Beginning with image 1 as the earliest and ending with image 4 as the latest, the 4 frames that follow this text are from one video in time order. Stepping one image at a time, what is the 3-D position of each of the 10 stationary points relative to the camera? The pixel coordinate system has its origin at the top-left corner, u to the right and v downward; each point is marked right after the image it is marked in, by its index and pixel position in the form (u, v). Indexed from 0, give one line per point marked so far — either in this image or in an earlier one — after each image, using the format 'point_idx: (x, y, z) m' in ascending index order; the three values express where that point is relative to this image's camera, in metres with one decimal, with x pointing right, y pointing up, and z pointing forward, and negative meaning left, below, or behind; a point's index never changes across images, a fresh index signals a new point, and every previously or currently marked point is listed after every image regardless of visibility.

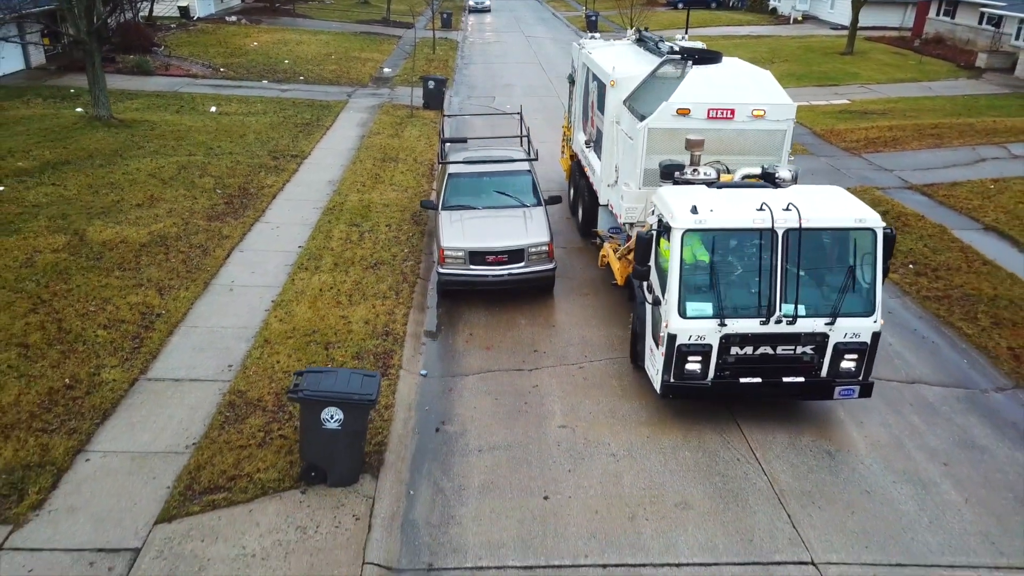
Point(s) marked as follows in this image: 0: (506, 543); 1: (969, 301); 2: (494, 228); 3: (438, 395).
0: (0.0, -2.0, +6.2) m
1: (+6.1, -0.2, +10.4) m
2: (-0.2, +0.8, +10.3) m
3: (-0.8, -1.1, +8.4) m
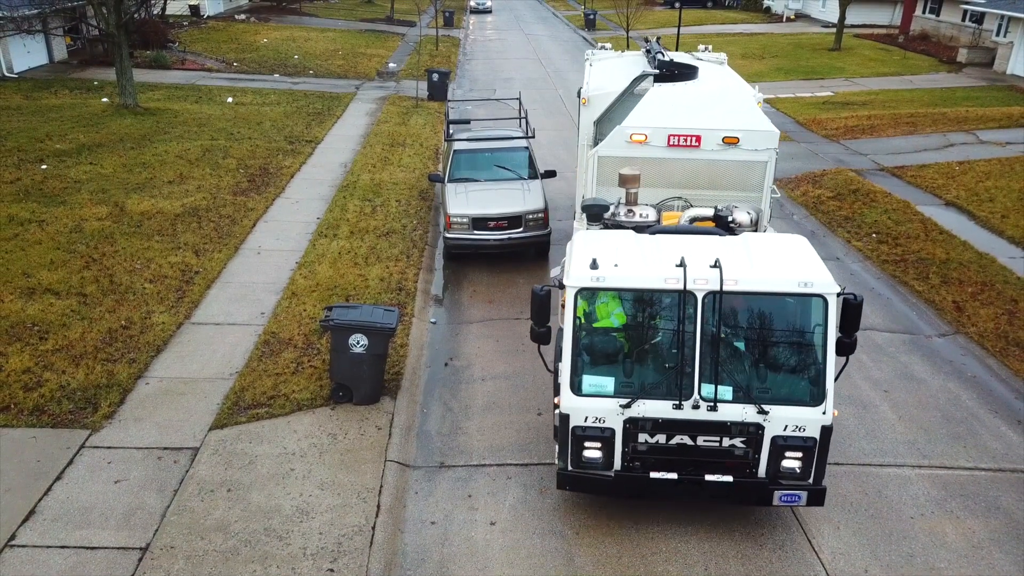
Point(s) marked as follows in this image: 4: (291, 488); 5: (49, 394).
0: (-0.1, -1.5, +7.4) m
1: (+6.1, +0.4, +11.5) m
2: (-0.2, +1.3, +11.4) m
3: (-0.8, -0.6, +9.5) m
4: (-1.9, -1.7, +6.6) m
5: (-4.6, -1.0, +7.6) m
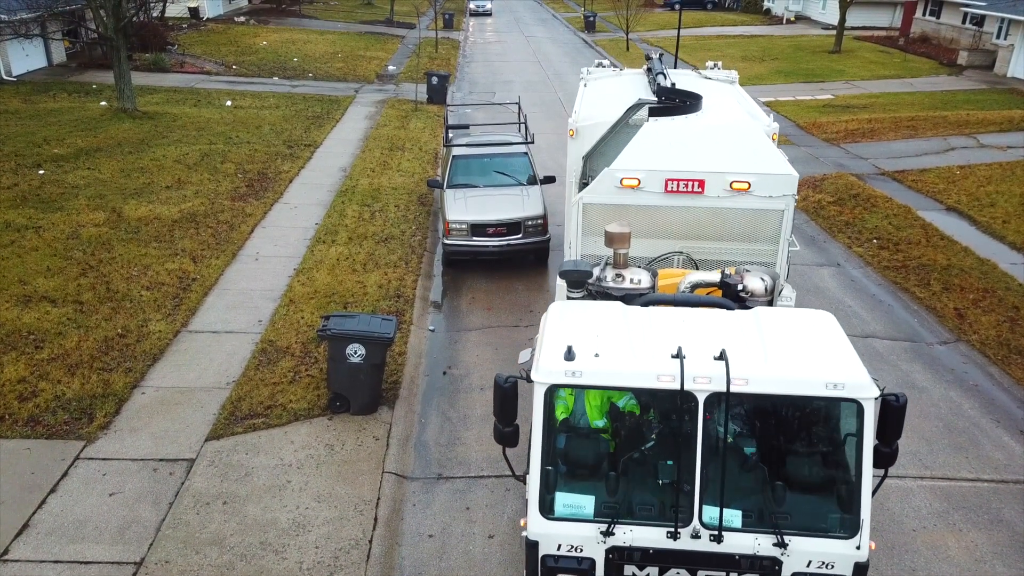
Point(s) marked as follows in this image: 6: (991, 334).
0: (-0.1, -1.6, +7.3) m
1: (+6.1, +0.3, +11.4) m
2: (-0.3, +1.2, +11.4) m
3: (-0.8, -0.7, +9.5) m
4: (-1.9, -1.8, +6.5) m
5: (-4.6, -1.1, +7.6) m
6: (+5.9, -0.6, +9.6) m
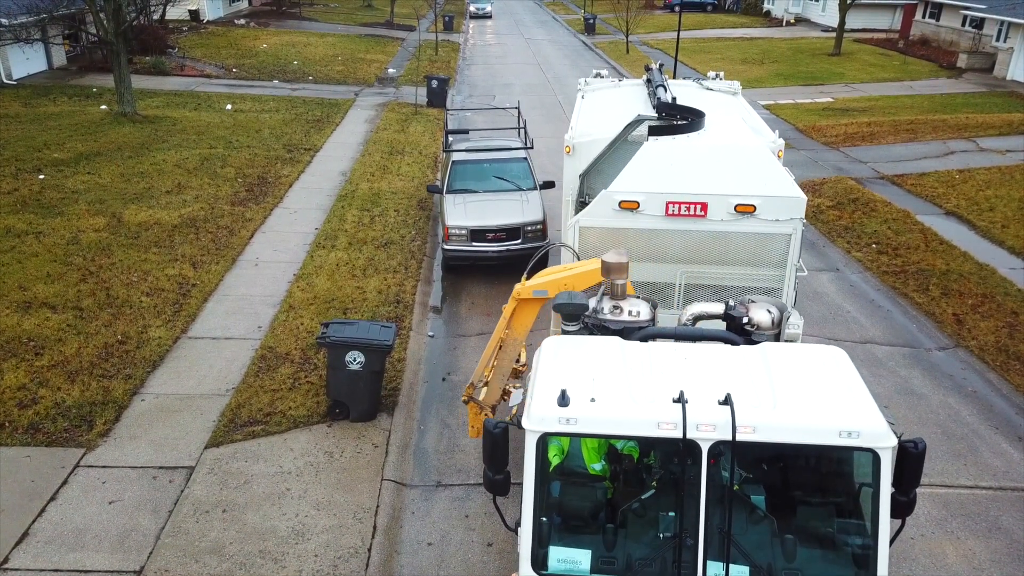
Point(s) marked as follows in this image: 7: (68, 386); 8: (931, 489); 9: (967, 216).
0: (-0.1, -1.7, +7.3) m
1: (+6.1, +0.2, +11.5) m
2: (-0.3, +1.2, +11.4) m
3: (-0.8, -0.8, +9.5) m
4: (-1.9, -1.9, +6.6) m
5: (-4.6, -1.2, +7.6) m
6: (+5.9, -0.6, +9.6) m
7: (-4.6, -1.0, +8.0) m
8: (+3.8, -1.8, +7.1) m
9: (+8.0, +1.3, +13.6) m
